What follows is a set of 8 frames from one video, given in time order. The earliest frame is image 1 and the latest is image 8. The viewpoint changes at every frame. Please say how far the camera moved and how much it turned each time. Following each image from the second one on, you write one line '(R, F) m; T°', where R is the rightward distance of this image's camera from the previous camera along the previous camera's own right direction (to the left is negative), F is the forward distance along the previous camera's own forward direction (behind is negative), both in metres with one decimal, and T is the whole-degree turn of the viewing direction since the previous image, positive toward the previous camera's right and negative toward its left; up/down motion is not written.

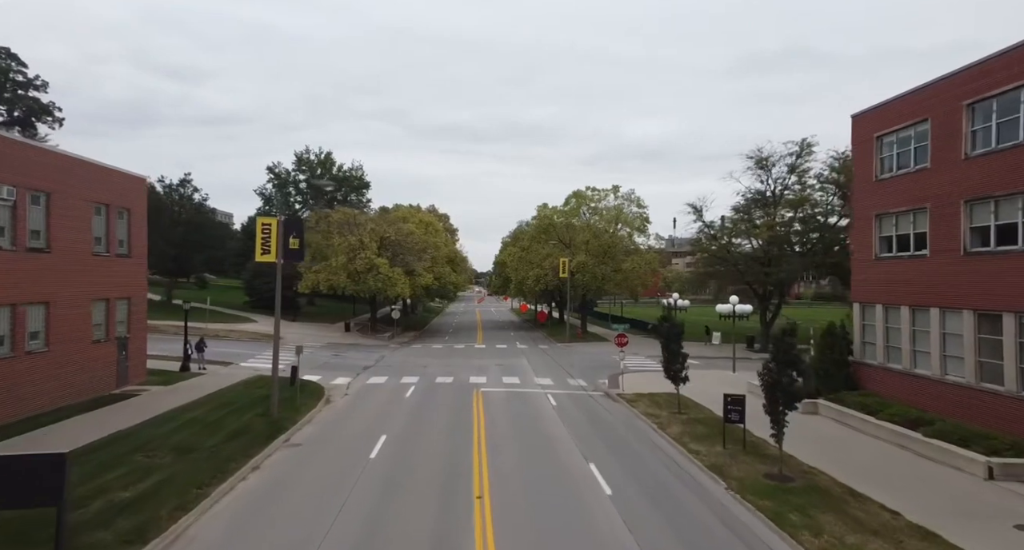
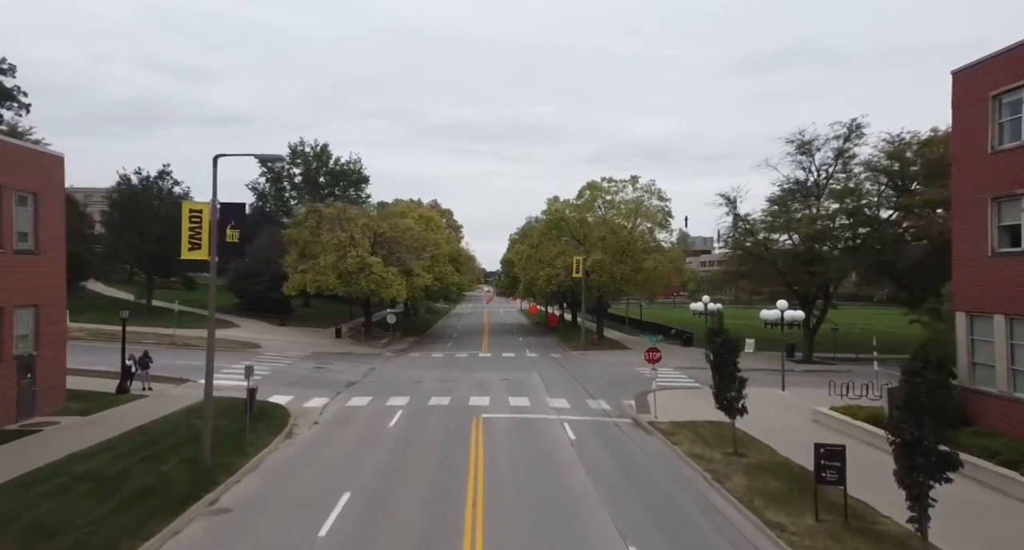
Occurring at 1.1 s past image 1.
(0.0, +4.2) m; -1°
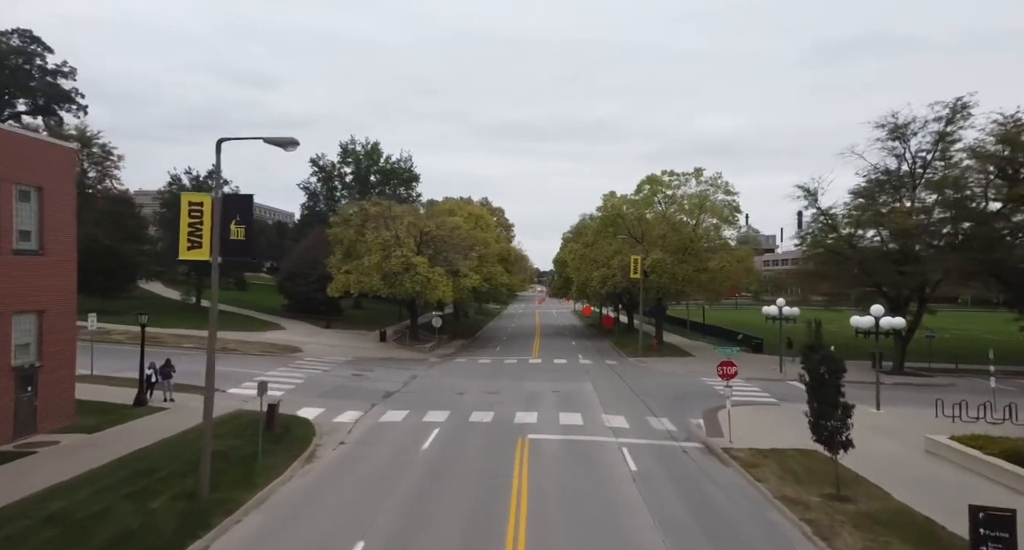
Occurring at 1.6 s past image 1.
(+0.1, +2.3) m; -5°
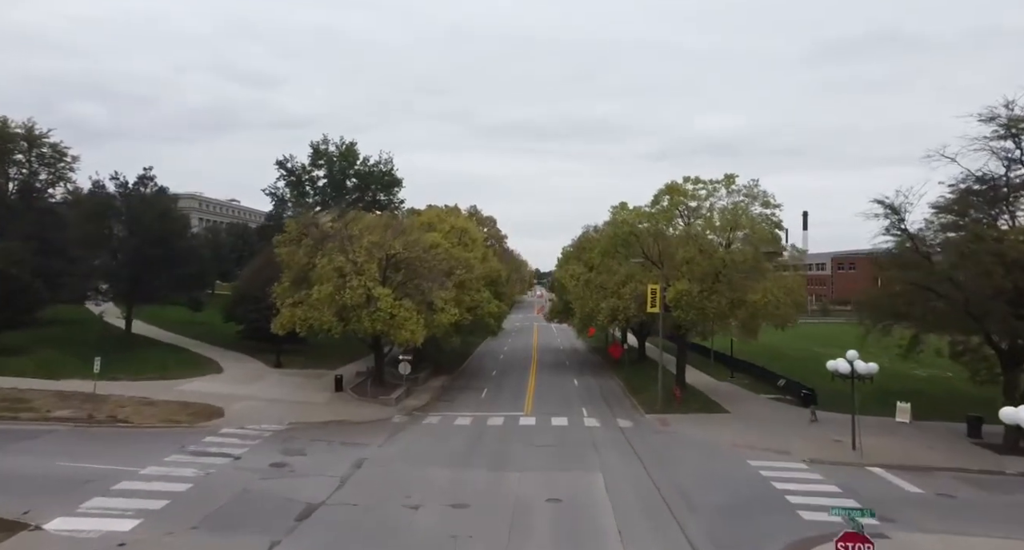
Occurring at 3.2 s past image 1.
(+0.6, +7.3) m; 0°
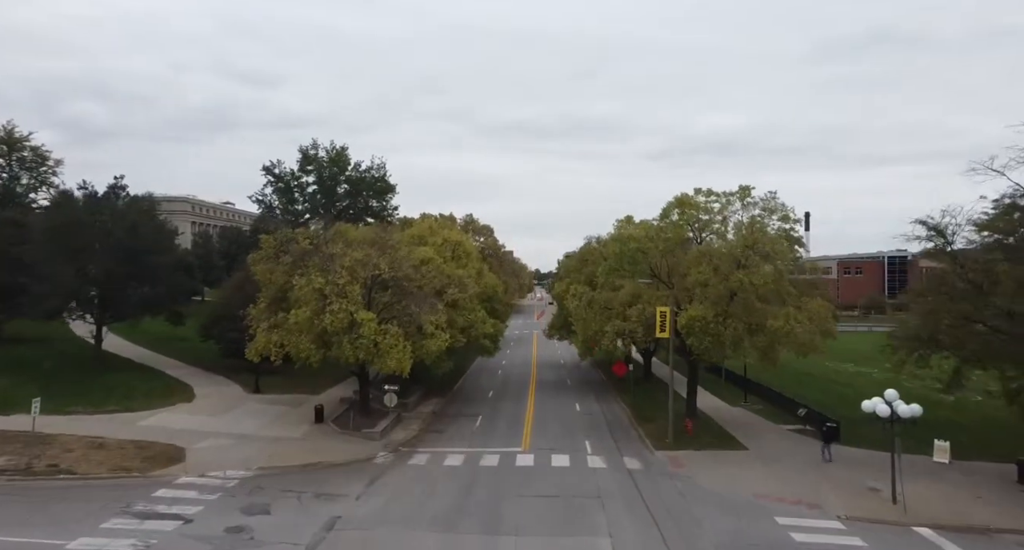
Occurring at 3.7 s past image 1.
(+0.2, +2.5) m; 0°
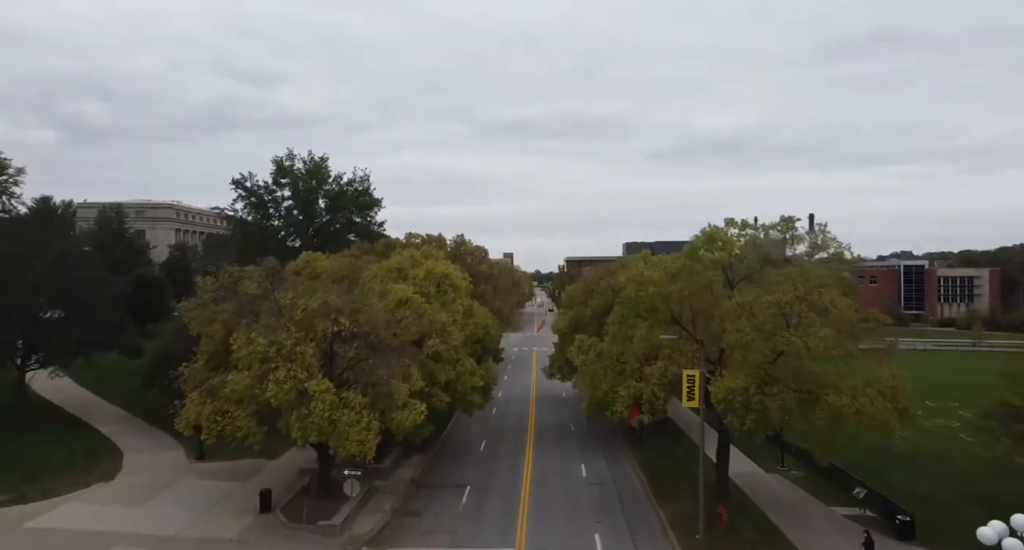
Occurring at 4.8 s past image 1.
(+0.3, +5.2) m; 0°
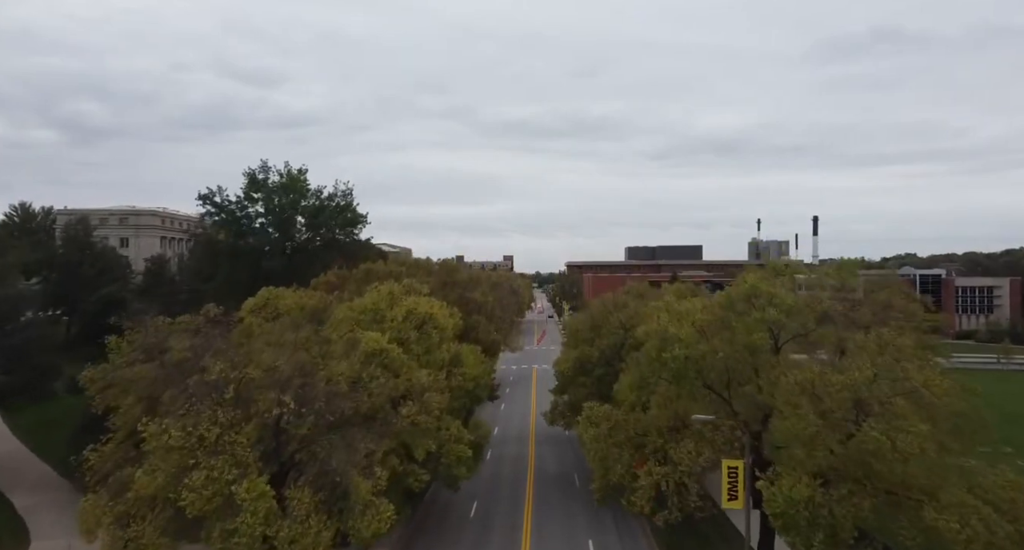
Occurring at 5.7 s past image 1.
(+0.2, +4.7) m; 0°
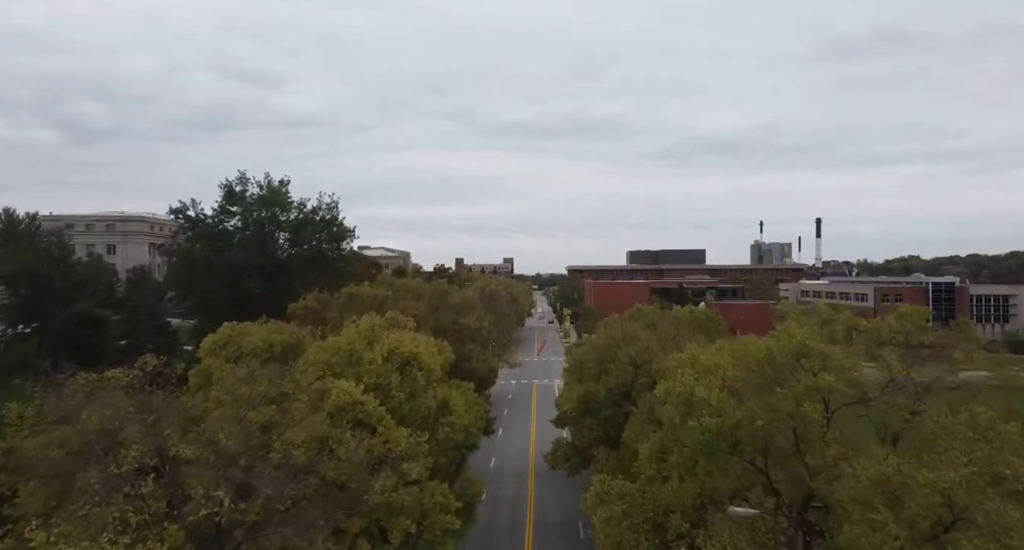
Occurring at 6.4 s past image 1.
(+0.2, +3.4) m; 0°
